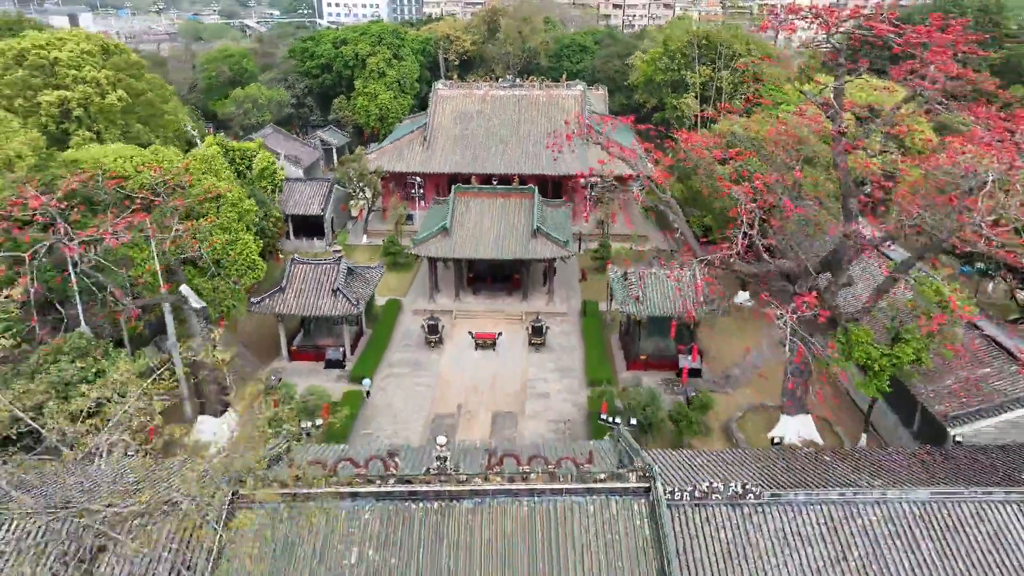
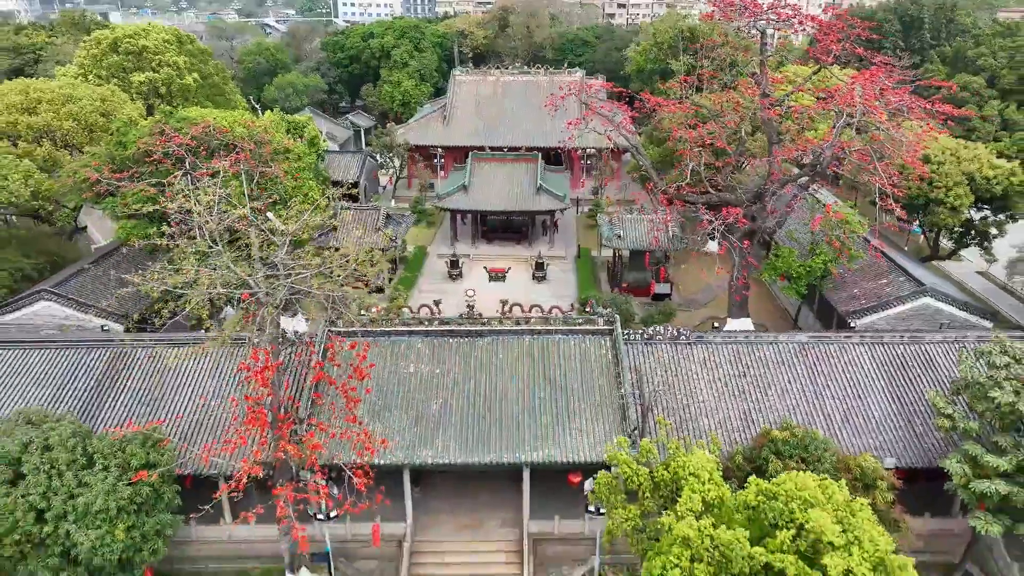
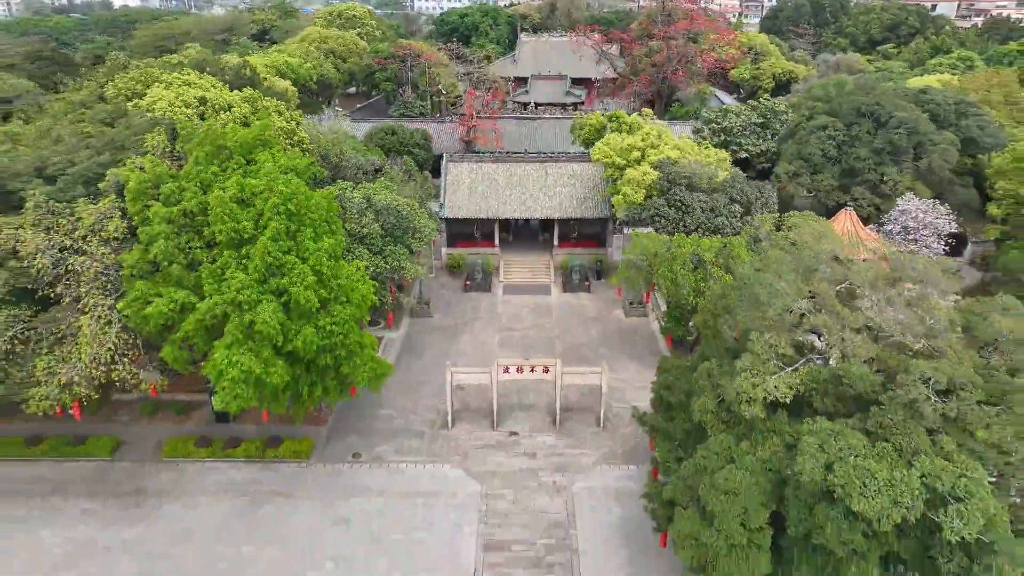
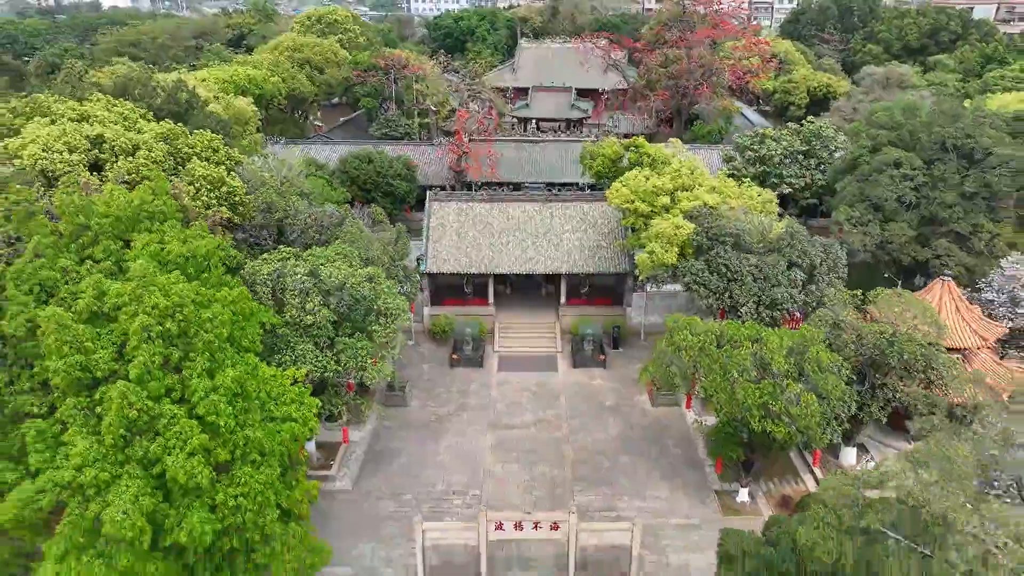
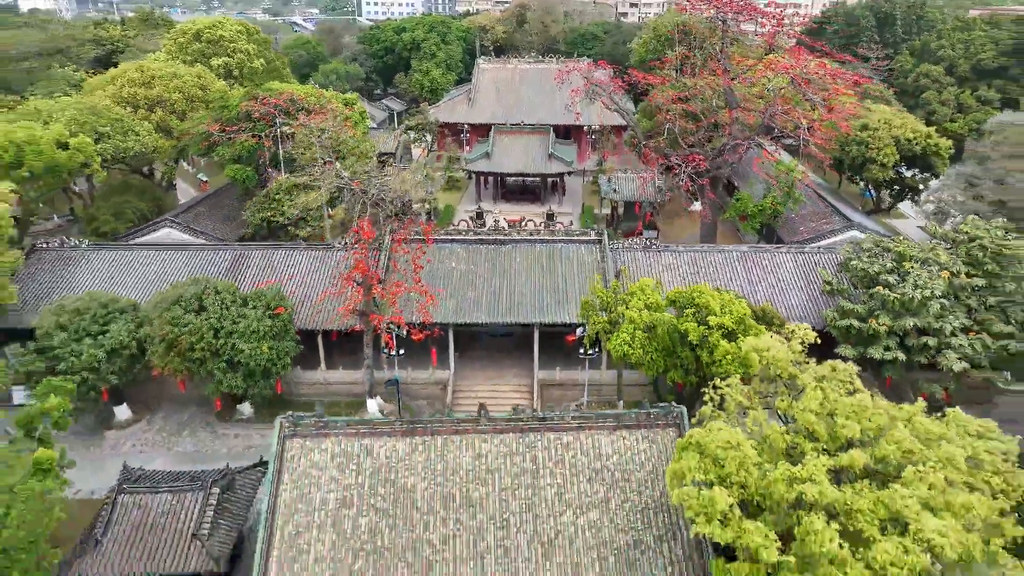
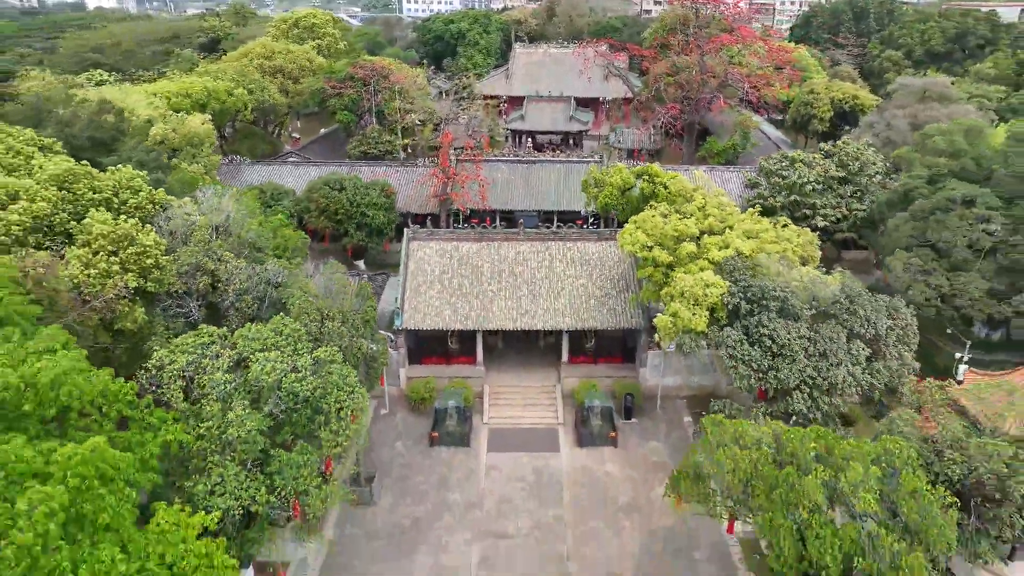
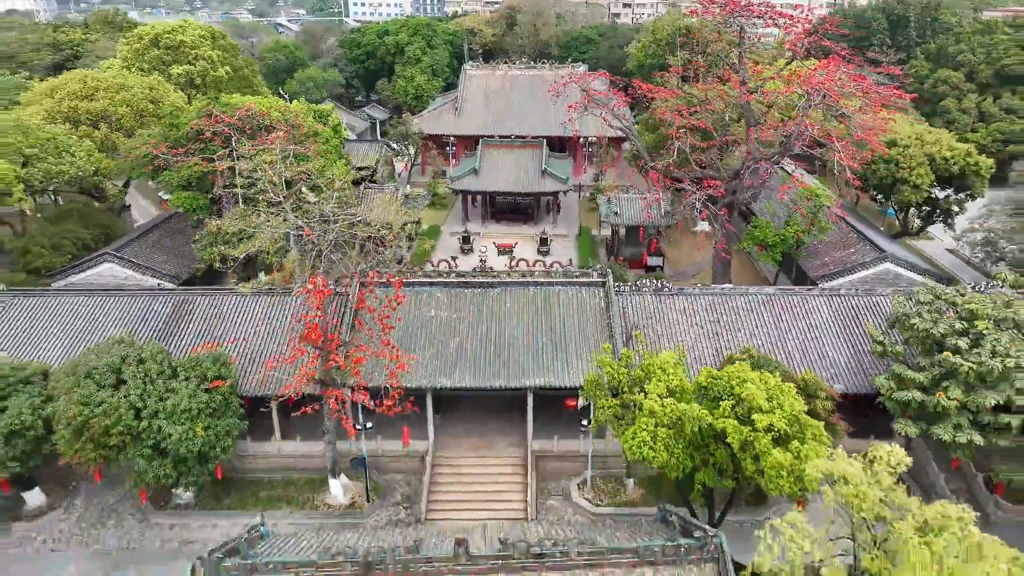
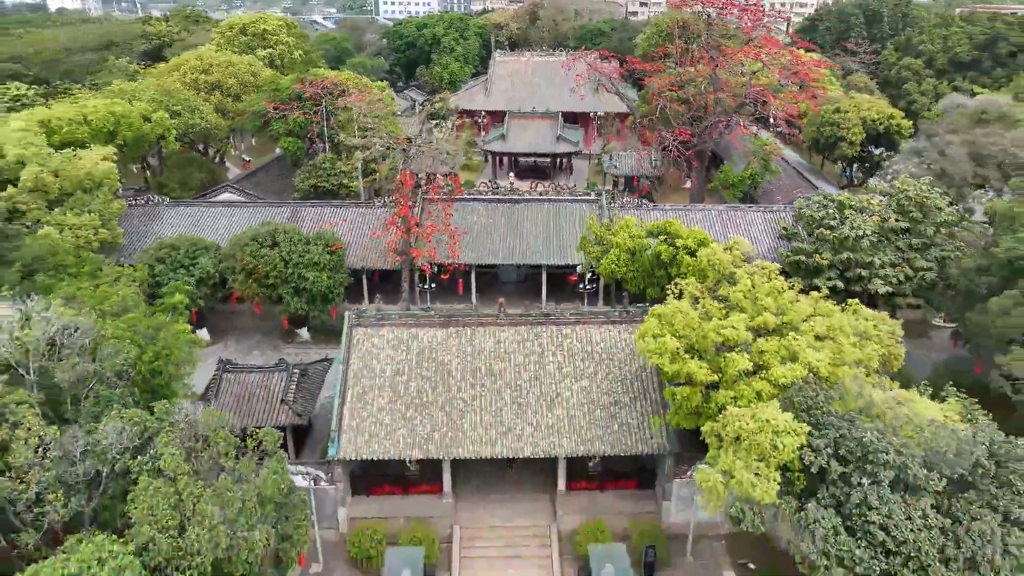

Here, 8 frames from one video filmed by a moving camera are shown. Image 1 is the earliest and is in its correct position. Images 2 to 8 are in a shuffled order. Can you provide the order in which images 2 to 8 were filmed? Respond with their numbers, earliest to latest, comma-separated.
2, 7, 5, 8, 6, 4, 3
